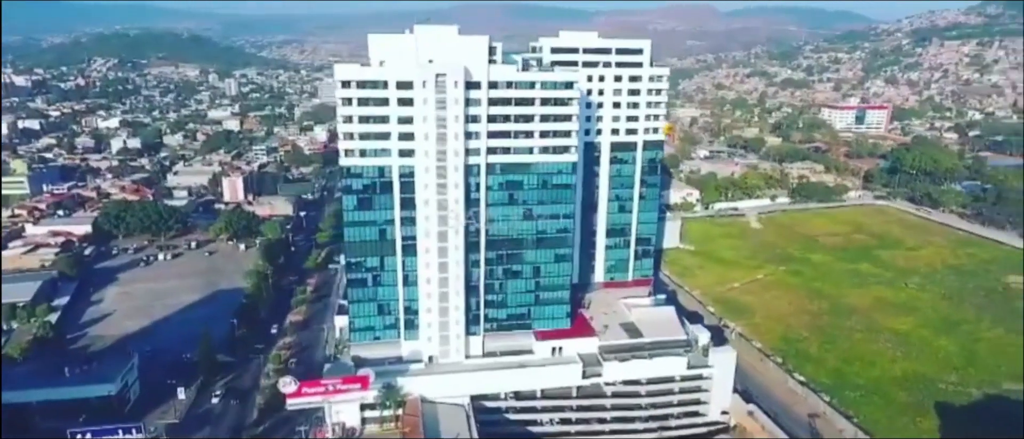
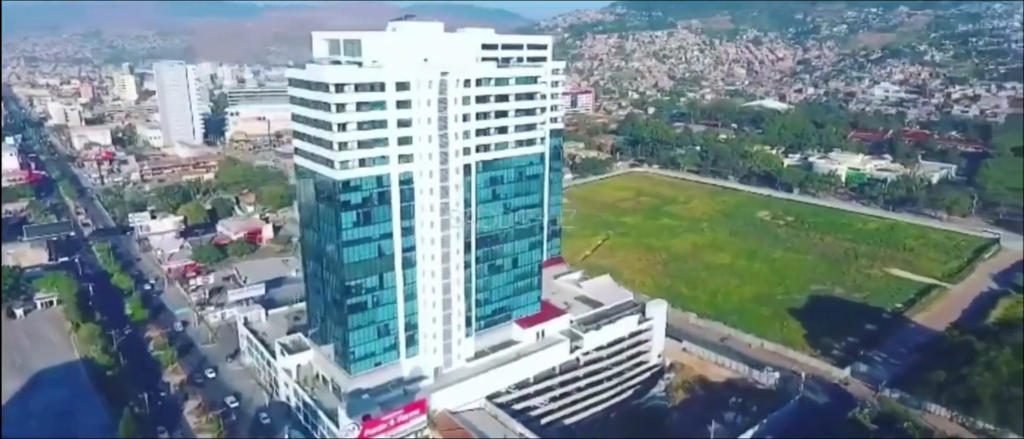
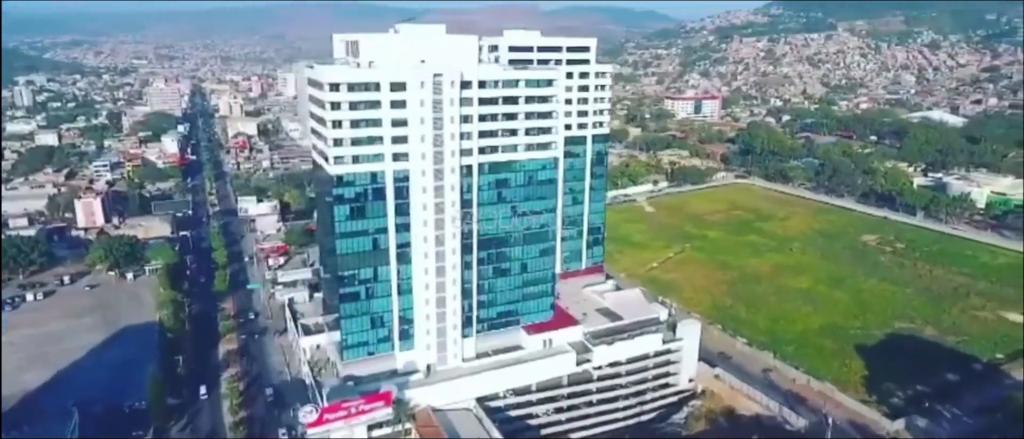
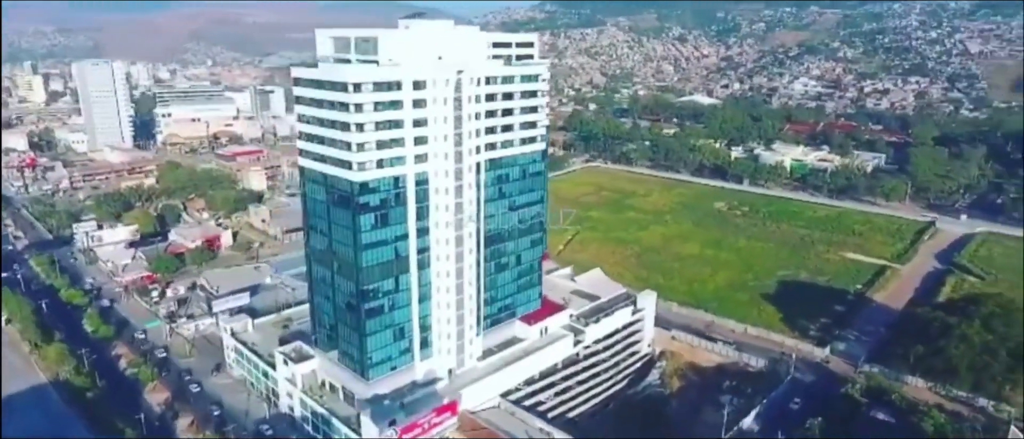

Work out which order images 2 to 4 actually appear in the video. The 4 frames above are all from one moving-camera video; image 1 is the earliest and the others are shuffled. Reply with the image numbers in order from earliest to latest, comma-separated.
3, 2, 4
